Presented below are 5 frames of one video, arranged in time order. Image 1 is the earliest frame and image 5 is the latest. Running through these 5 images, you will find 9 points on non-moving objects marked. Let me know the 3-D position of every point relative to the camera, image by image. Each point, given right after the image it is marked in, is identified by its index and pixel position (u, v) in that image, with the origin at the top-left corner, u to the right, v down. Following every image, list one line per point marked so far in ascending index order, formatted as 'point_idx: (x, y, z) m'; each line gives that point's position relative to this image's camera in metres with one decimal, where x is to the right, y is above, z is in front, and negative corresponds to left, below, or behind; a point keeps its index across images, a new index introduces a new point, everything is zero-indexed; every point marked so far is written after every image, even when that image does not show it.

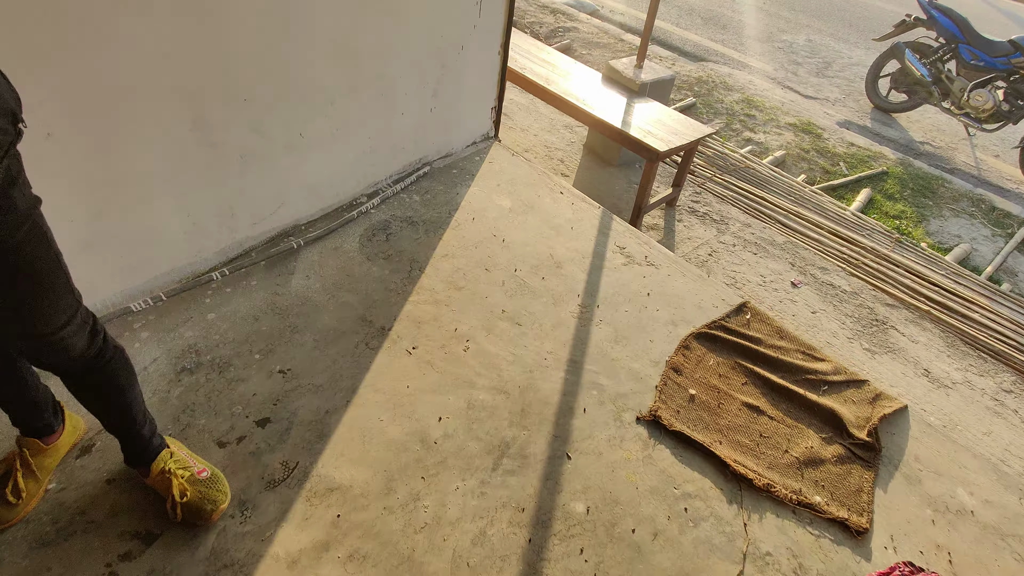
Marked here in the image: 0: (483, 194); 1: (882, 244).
0: (-0.2, +0.5, +3.3) m
1: (+3.2, +0.4, +5.2) m
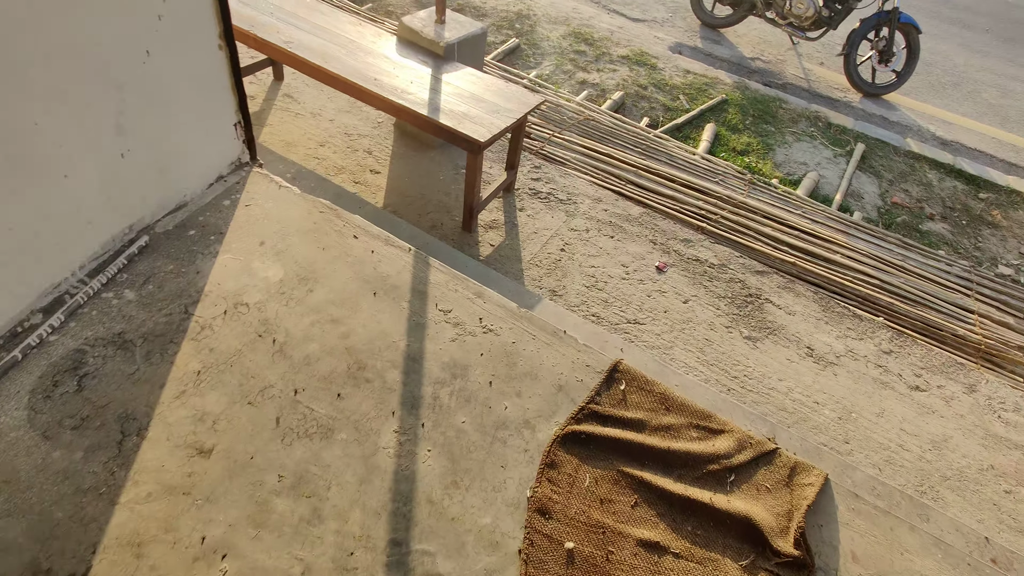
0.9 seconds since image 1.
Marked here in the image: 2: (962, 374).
0: (-1.0, +0.1, +2.3) m
1: (+1.8, +0.8, +4.8) m
2: (+2.6, -0.5, +3.4) m
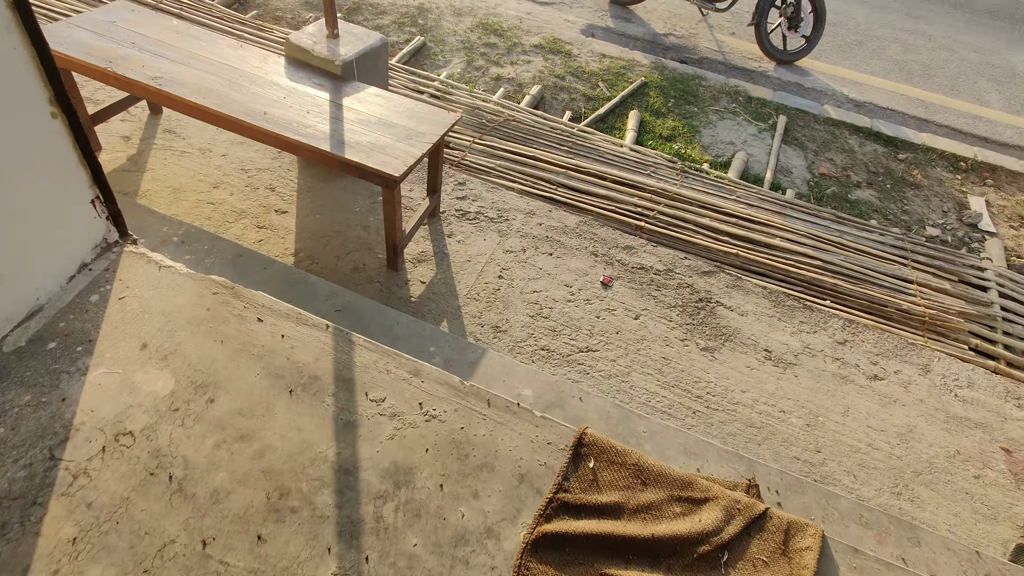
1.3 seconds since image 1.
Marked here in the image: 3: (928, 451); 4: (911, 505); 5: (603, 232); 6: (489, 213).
0: (-1.2, -0.3, +1.9) m
1: (+1.2, +0.8, +4.6) m
2: (+2.3, -0.4, +3.4) m
3: (+2.1, -0.8, +2.9) m
4: (+1.8, -1.0, +2.7) m
5: (+0.6, +0.4, +3.8) m
6: (-0.1, +0.5, +3.8) m
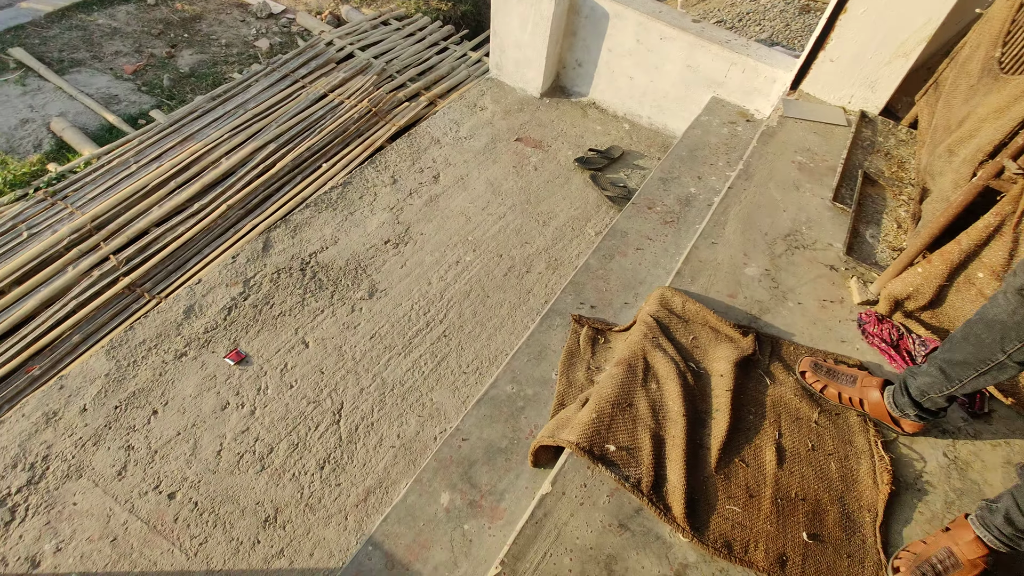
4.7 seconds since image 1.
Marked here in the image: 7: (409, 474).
0: (-0.2, -1.6, +0.9) m
1: (-2.4, +0.4, +3.3) m
2: (-0.6, +1.0, +3.8) m
3: (0.0, +0.6, +3.6) m
4: (+0.2, +0.4, +3.4) m
5: (-1.6, -0.2, +2.7) m
6: (-1.9, -0.7, +2.2) m
7: (-0.4, -0.7, +2.4) m
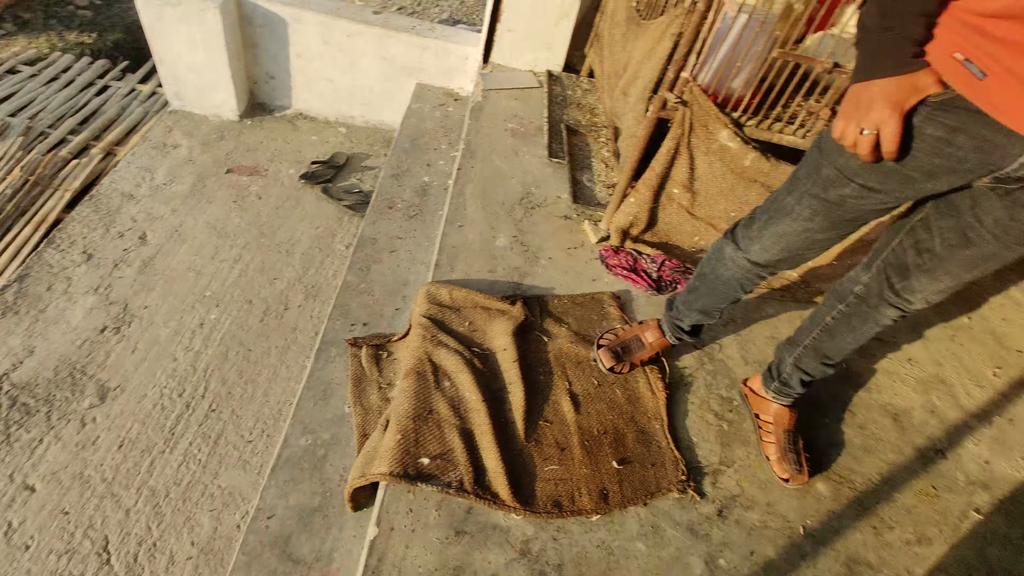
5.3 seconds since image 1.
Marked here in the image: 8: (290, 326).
0: (0.0, -1.7, +0.8) m
1: (-3.5, -0.6, +2.1) m
2: (-2.2, +0.5, +3.2) m
3: (-1.5, +0.4, +3.3) m
4: (-1.1, +0.2, +3.2) m
5: (-2.4, -0.9, +1.9) m
6: (-2.2, -1.4, +1.4) m
7: (-1.0, -1.0, +2.1) m
8: (-1.1, -0.2, +2.8) m
